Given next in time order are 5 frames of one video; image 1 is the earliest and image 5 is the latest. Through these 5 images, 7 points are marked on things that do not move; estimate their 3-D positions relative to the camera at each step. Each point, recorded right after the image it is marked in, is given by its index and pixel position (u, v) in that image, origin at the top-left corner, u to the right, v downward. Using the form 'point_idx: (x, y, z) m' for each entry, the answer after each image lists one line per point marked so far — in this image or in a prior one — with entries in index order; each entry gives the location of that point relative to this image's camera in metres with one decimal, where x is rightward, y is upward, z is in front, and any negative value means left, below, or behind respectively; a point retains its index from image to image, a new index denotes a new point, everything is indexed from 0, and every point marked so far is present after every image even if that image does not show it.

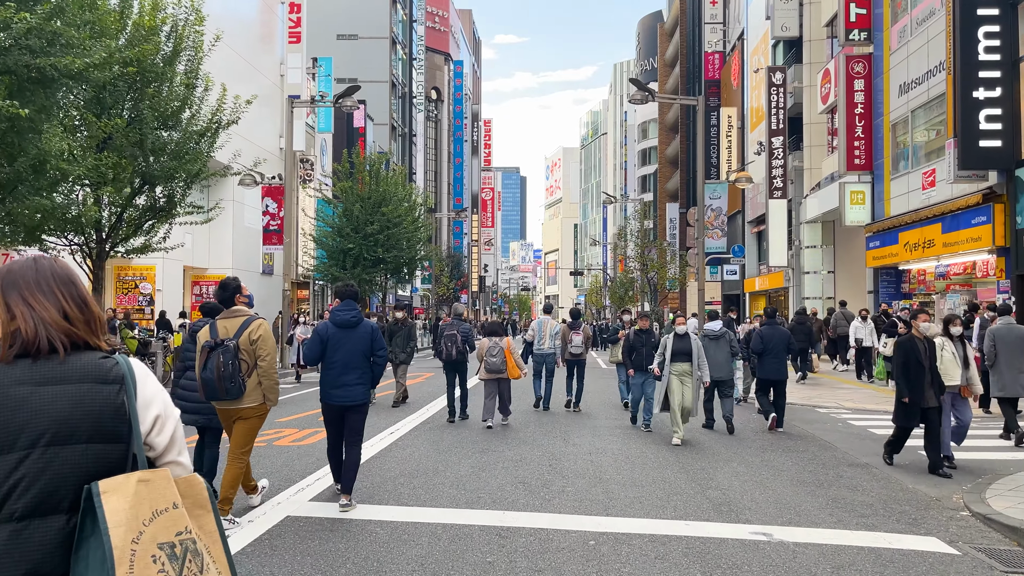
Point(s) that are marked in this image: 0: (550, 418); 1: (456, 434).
0: (+0.8, -2.3, +15.3) m
1: (-0.8, -2.1, +11.4) m
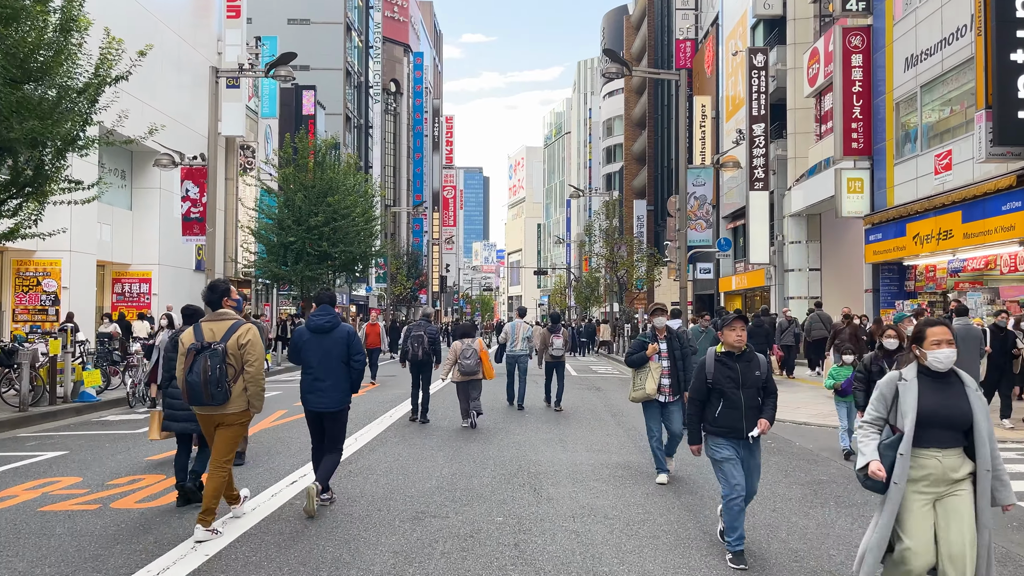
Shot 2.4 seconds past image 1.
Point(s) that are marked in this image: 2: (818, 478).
0: (+0.1, -2.2, +12.3) m
1: (-1.3, -2.0, +8.3) m
2: (+3.3, -2.1, +8.6) m
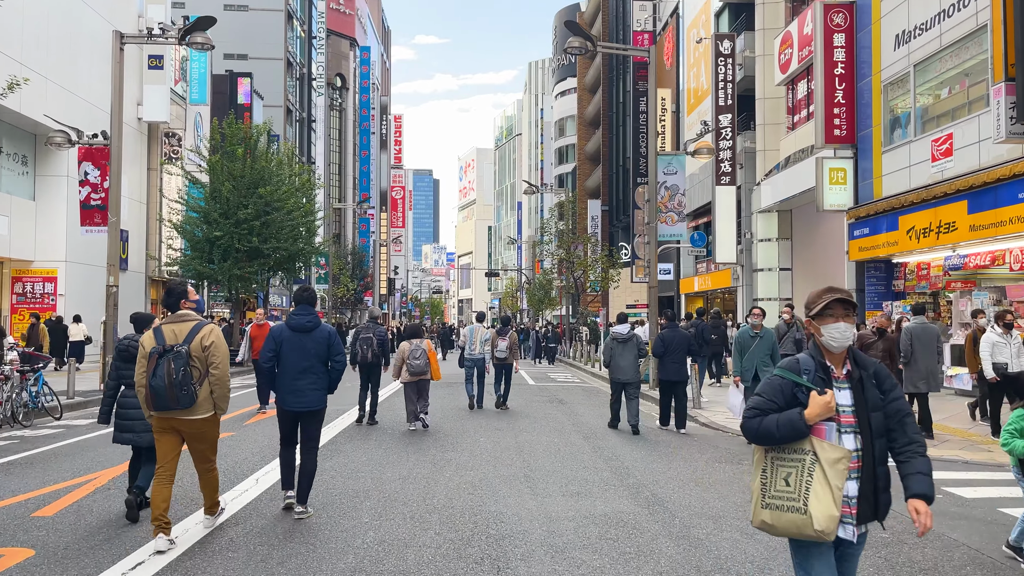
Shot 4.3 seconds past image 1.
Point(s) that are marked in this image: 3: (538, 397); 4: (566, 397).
0: (-0.6, -2.1, +9.9) m
1: (-1.7, -1.9, +5.8) m
2: (+2.9, -2.0, +6.4) m
3: (+0.6, -2.6, +19.2) m
4: (+1.3, -2.6, +19.1) m
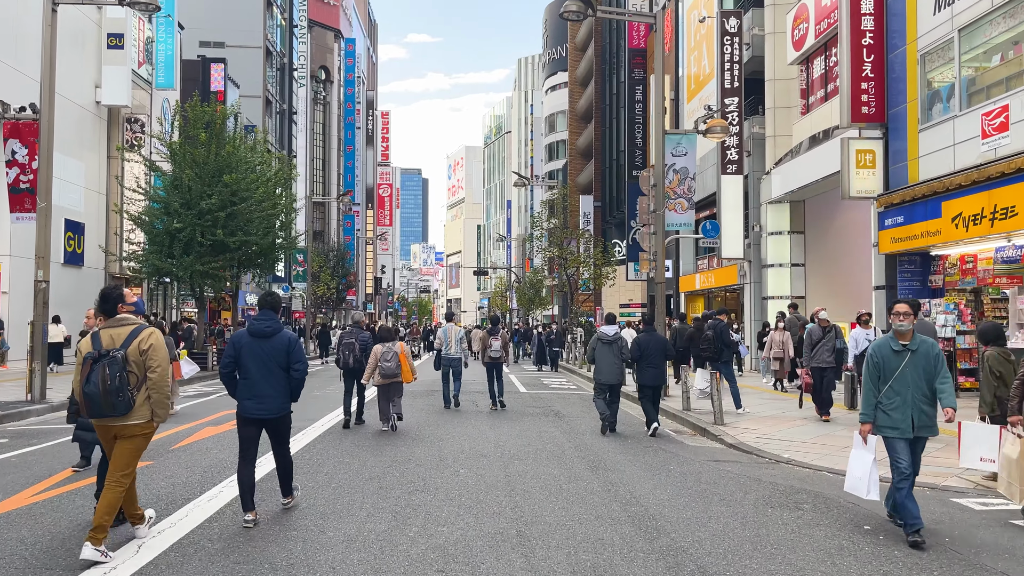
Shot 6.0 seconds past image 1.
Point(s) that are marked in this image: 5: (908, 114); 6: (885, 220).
0: (-0.7, -2.1, +7.6) m
1: (-1.7, -1.8, +3.5) m
2: (+2.9, -1.9, +4.1) m
3: (+0.4, -2.5, +16.9) m
4: (+1.1, -2.5, +16.8) m
5: (+8.8, +3.9, +17.6) m
6: (+8.5, +1.5, +18.1) m
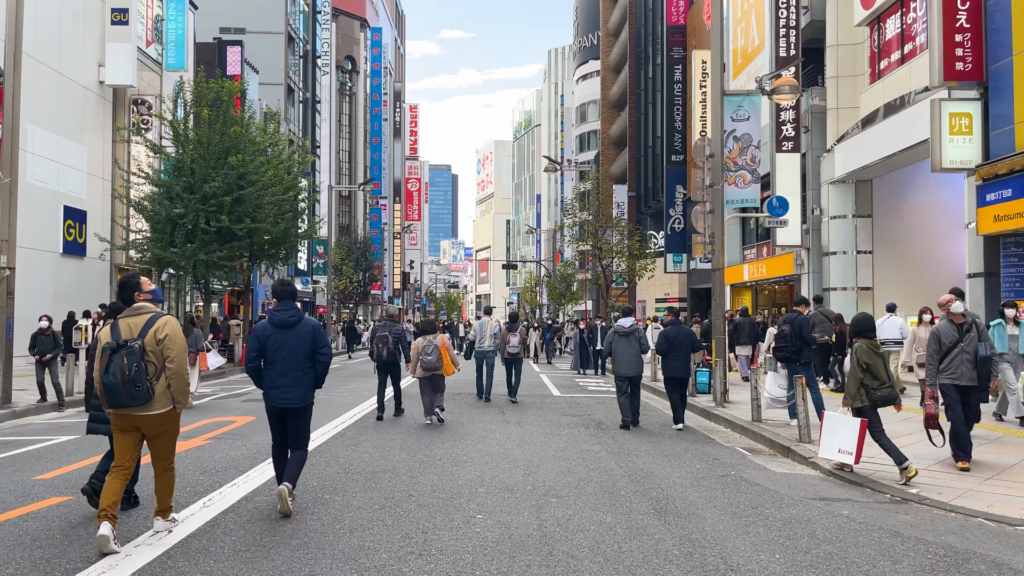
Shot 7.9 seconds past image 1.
0: (-0.4, -1.9, +5.2) m
1: (-1.6, -1.7, +1.1) m
2: (+3.0, -1.7, +1.6) m
3: (+1.0, -2.3, +14.4) m
4: (+1.6, -2.3, +14.3) m
5: (+9.4, +4.1, +14.8) m
6: (+9.1, +1.8, +15.3) m
